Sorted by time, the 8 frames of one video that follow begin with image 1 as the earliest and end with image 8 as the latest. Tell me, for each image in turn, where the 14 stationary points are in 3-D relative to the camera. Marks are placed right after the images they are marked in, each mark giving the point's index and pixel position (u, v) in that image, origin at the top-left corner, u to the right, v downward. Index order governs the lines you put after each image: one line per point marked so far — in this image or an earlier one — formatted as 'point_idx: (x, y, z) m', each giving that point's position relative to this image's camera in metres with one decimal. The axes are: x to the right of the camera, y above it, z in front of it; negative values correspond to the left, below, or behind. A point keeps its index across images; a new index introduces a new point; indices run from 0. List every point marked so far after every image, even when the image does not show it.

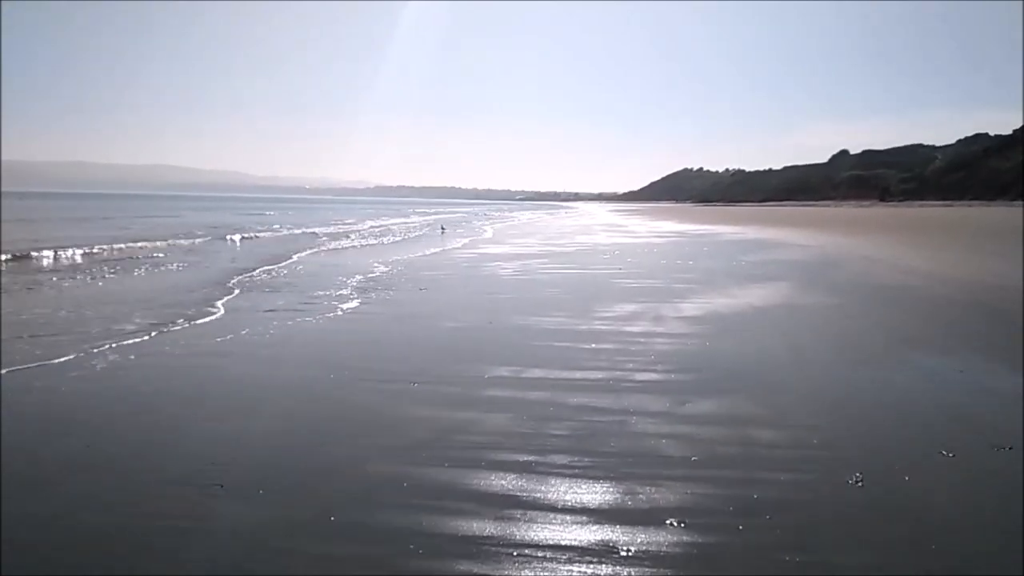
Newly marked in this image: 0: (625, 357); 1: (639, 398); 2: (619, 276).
0: (+1.4, -0.8, +8.3) m
1: (+1.2, -1.1, +6.4) m
2: (+2.8, +0.3, +17.9) m
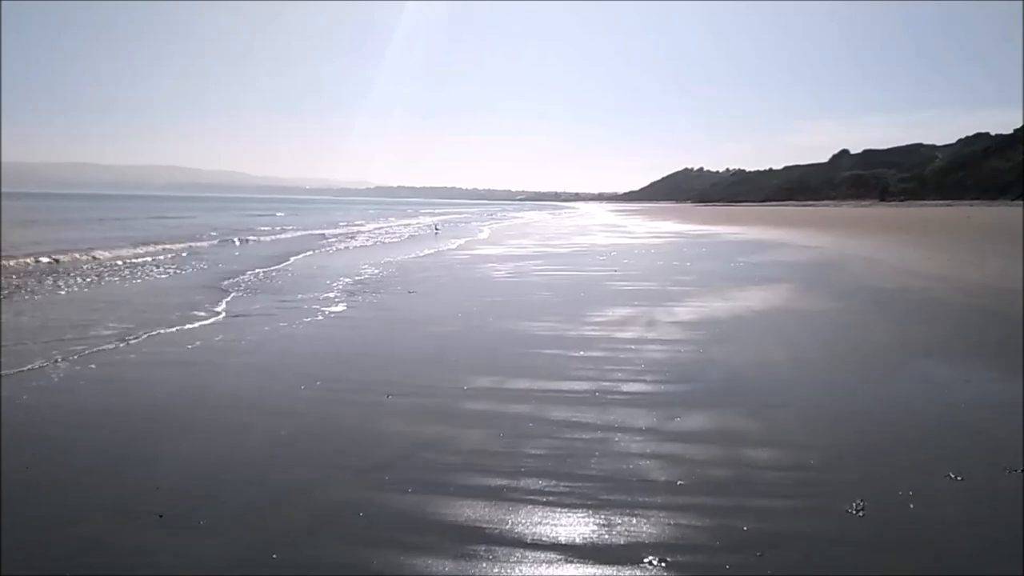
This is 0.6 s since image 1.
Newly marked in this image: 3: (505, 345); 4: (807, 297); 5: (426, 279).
0: (+1.2, -0.9, +7.9) m
1: (+1.0, -1.1, +6.0) m
2: (+2.6, +0.3, +17.5) m
3: (-0.1, -0.8, +9.5) m
4: (+5.9, -0.2, +13.6) m
5: (-2.3, +0.2, +17.4) m
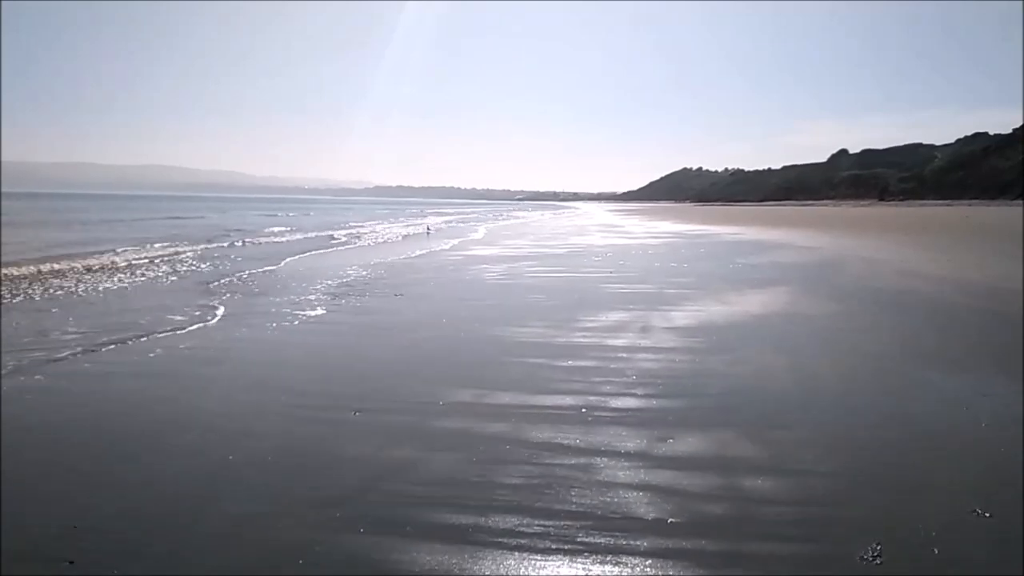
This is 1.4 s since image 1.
0: (+1.0, -1.0, +7.3) m
1: (+0.8, -1.2, +5.5) m
2: (+2.4, +0.2, +16.9) m
3: (-0.3, -0.9, +9.0) m
4: (+5.7, -0.2, +13.1) m
5: (-2.5, +0.2, +16.8) m
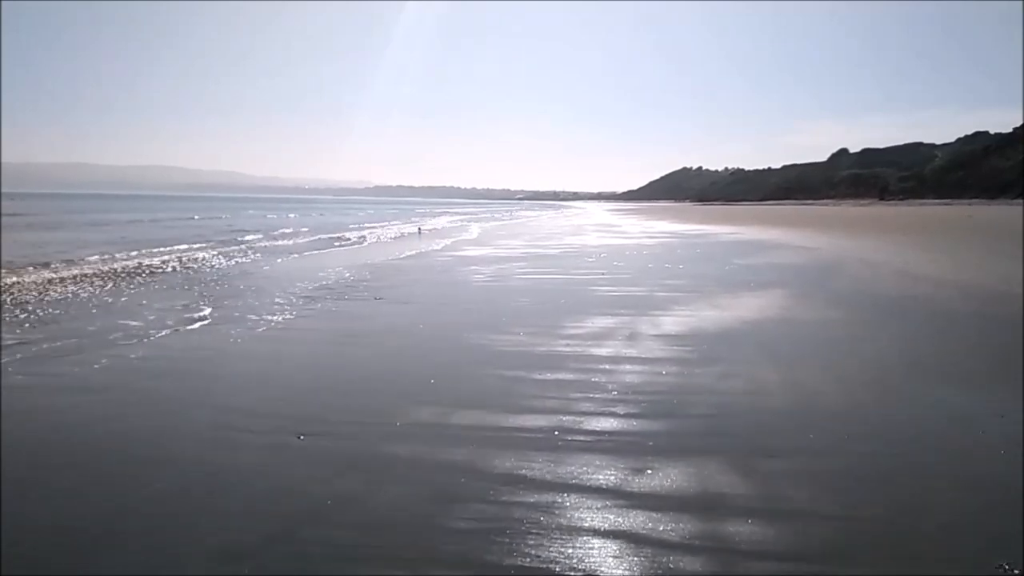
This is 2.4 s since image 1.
0: (+0.7, -1.0, +6.7) m
1: (+0.5, -1.2, +4.9) m
2: (+2.1, +0.1, +16.3) m
3: (-0.6, -0.9, +8.3) m
4: (+5.4, -0.3, +12.4) m
5: (-2.8, +0.1, +16.2) m
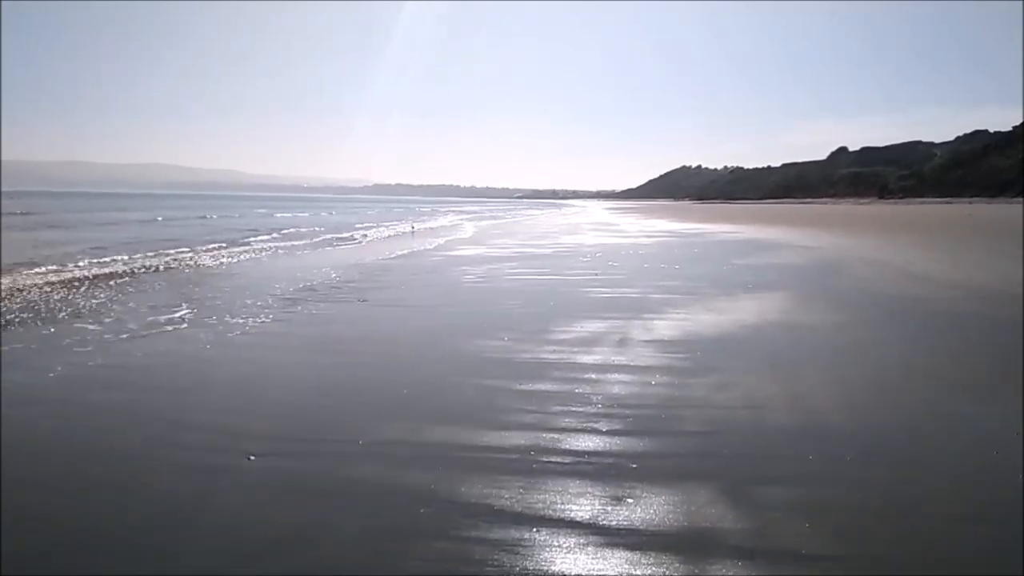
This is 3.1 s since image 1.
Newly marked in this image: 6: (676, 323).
0: (+0.5, -1.1, +6.2) m
1: (+0.3, -1.3, +4.4) m
2: (+1.8, +0.1, +15.8) m
3: (-0.8, -1.0, +7.8) m
4: (+5.2, -0.3, +12.0) m
5: (-3.0, +0.1, +15.7) m
6: (+2.5, -0.5, +10.3) m
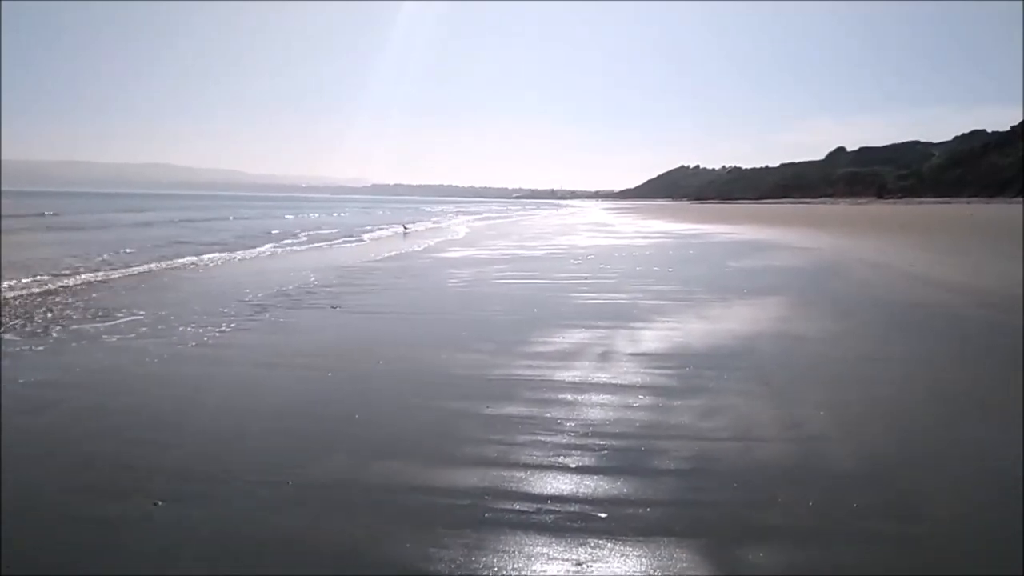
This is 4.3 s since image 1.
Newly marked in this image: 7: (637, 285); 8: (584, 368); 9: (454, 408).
0: (+0.1, -1.2, +5.5) m
1: (0.0, -1.4, +3.7) m
2: (+1.5, 0.0, +15.1) m
3: (-1.1, -1.1, +7.1) m
4: (+4.9, -0.4, +11.3) m
5: (-3.3, 0.0, +15.0) m
6: (+2.2, -0.6, +9.6) m
7: (+2.8, +0.1, +15.3) m
8: (+0.8, -0.9, +7.8) m
9: (-0.5, -1.1, +6.4) m
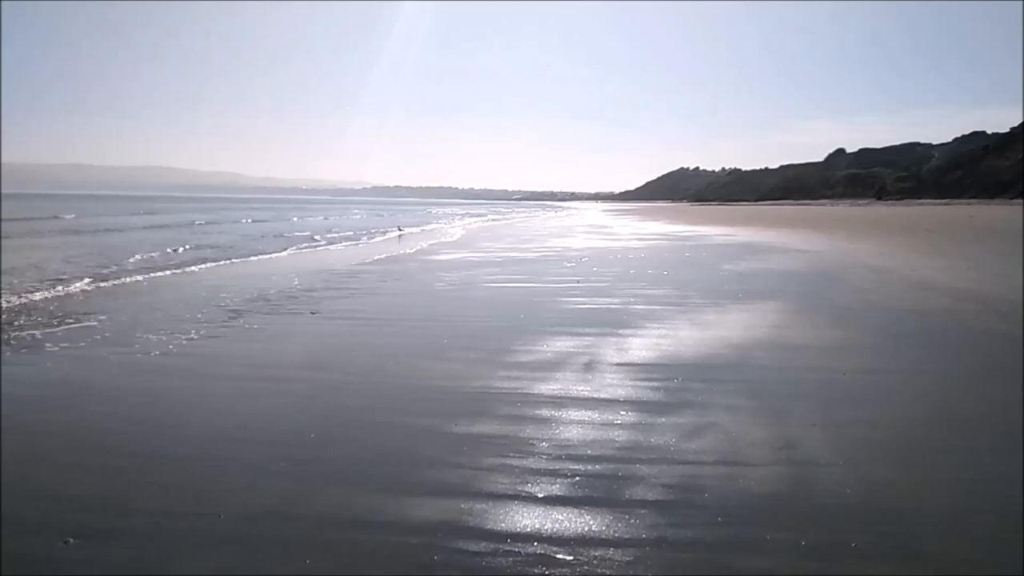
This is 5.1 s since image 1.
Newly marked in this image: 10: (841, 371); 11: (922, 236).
0: (-0.1, -1.3, +5.0) m
1: (-0.3, -1.5, +3.2) m
2: (+1.3, -0.1, +14.6) m
3: (-1.4, -1.2, +6.6) m
4: (+4.6, -0.5, +10.8) m
5: (-3.6, -0.1, +14.5) m
6: (+1.9, -0.7, +9.1) m
7: (+2.6, 0.0, +14.9) m
8: (+0.6, -1.0, +7.3) m
9: (-0.8, -1.2, +5.9) m
10: (+3.7, -1.0, +7.4) m
11: (+11.9, +1.5, +19.5) m
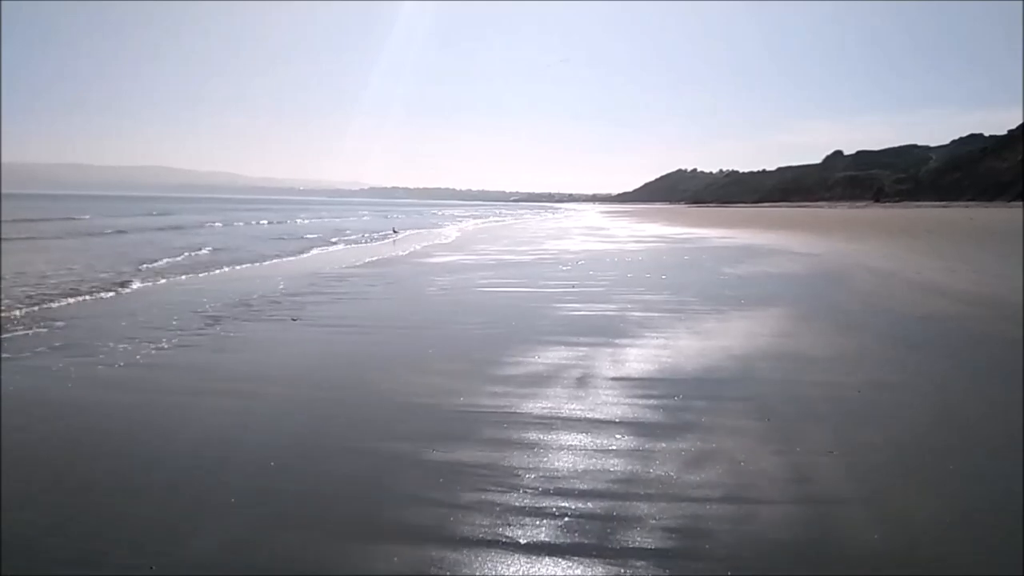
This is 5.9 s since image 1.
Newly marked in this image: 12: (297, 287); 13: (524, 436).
0: (-0.2, -1.3, +4.5) m
1: (-0.4, -1.5, +2.7) m
2: (+1.1, -0.2, +14.1) m
3: (-1.5, -1.2, +6.1) m
4: (+4.5, -0.6, +10.3) m
5: (-3.7, -0.2, +14.0) m
6: (+1.8, -0.8, +8.5) m
7: (+2.4, -0.1, +14.3) m
8: (+0.5, -1.1, +6.7) m
9: (-0.9, -1.3, +5.4) m
10: (+3.6, -1.1, +6.9) m
11: (+11.8, +1.4, +19.0) m
12: (-5.0, 0.0, +15.8) m
13: (+0.1, -1.2, +5.6) m
